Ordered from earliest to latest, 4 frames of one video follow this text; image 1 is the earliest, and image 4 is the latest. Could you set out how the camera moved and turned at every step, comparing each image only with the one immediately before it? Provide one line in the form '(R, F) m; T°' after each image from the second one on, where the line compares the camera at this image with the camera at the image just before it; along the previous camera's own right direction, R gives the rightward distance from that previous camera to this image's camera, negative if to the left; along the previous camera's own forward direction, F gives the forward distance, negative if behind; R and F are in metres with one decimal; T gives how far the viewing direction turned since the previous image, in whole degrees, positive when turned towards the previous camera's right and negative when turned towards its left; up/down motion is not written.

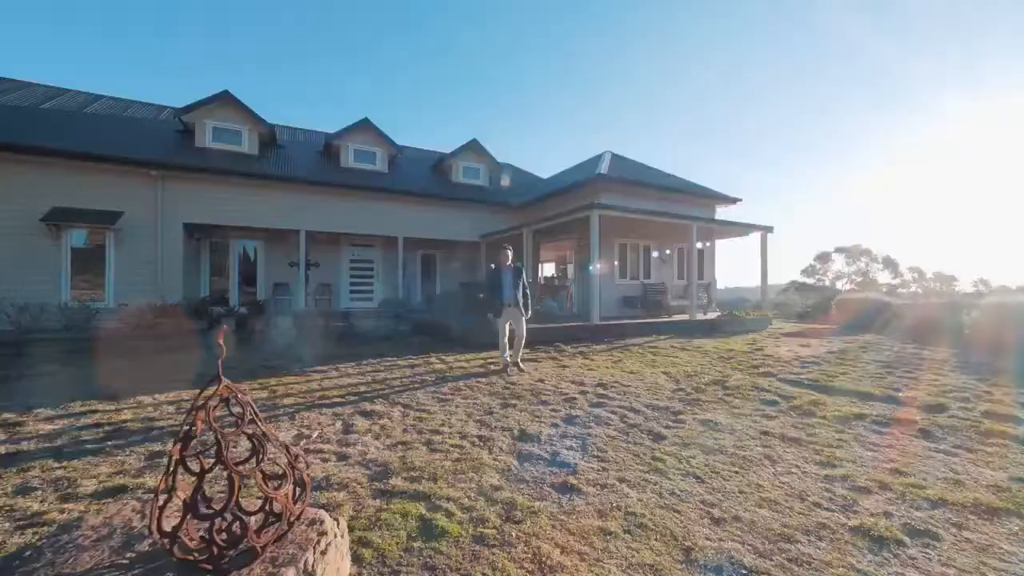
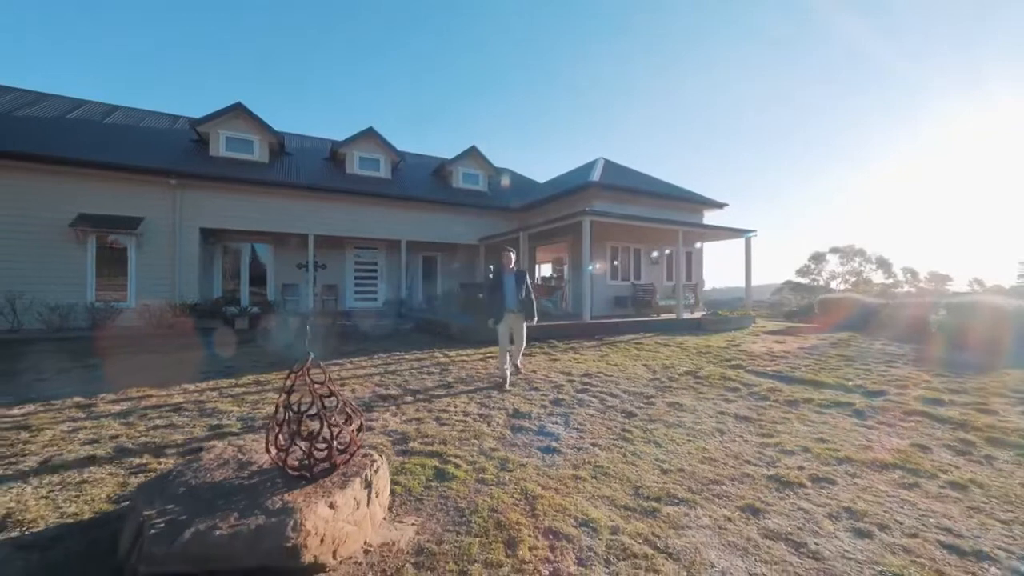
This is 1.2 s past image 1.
(0.0, -0.6) m; 0°
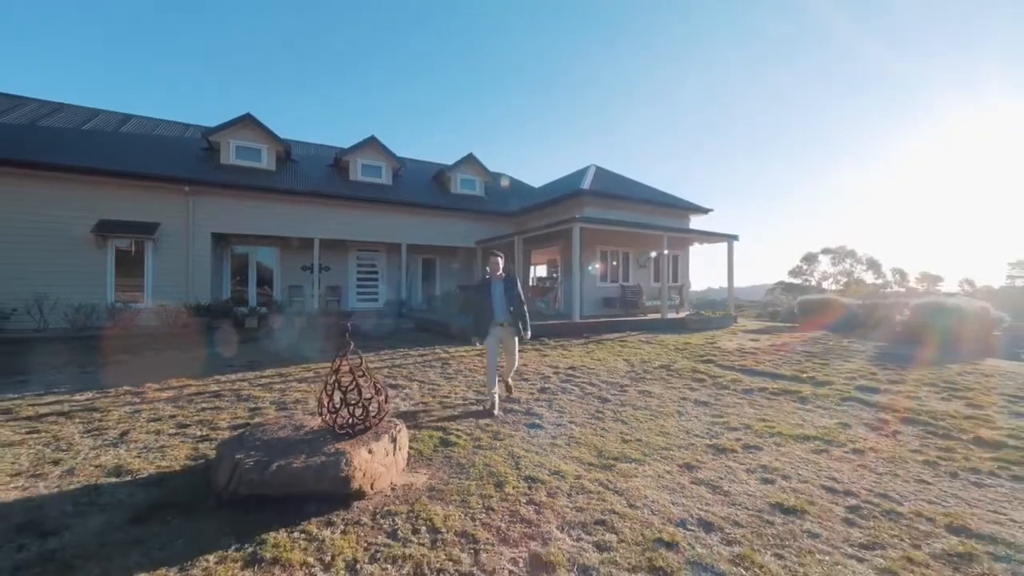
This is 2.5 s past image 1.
(+0.1, -0.7) m; 0°
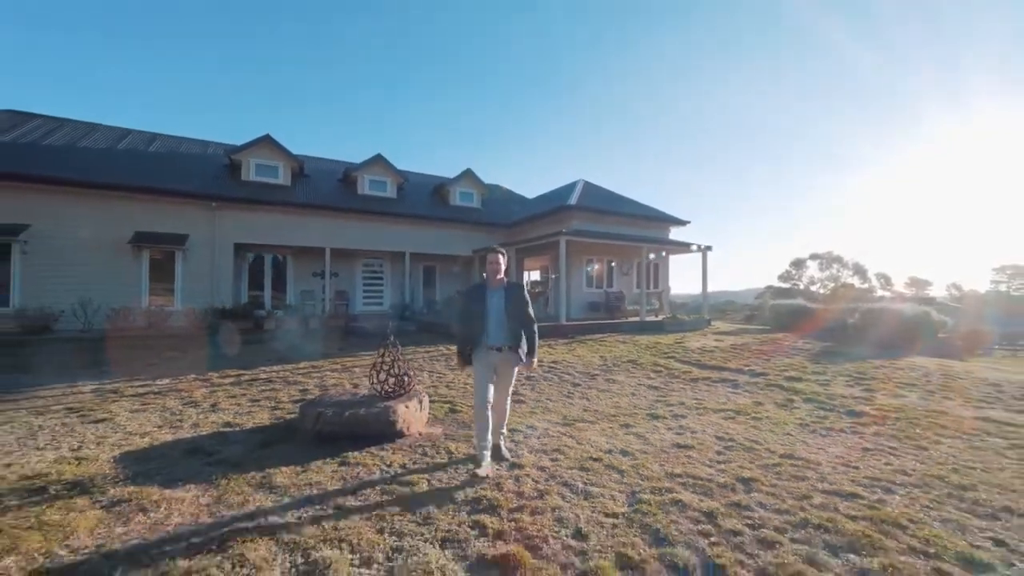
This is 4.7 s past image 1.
(+0.1, -1.2) m; 0°
